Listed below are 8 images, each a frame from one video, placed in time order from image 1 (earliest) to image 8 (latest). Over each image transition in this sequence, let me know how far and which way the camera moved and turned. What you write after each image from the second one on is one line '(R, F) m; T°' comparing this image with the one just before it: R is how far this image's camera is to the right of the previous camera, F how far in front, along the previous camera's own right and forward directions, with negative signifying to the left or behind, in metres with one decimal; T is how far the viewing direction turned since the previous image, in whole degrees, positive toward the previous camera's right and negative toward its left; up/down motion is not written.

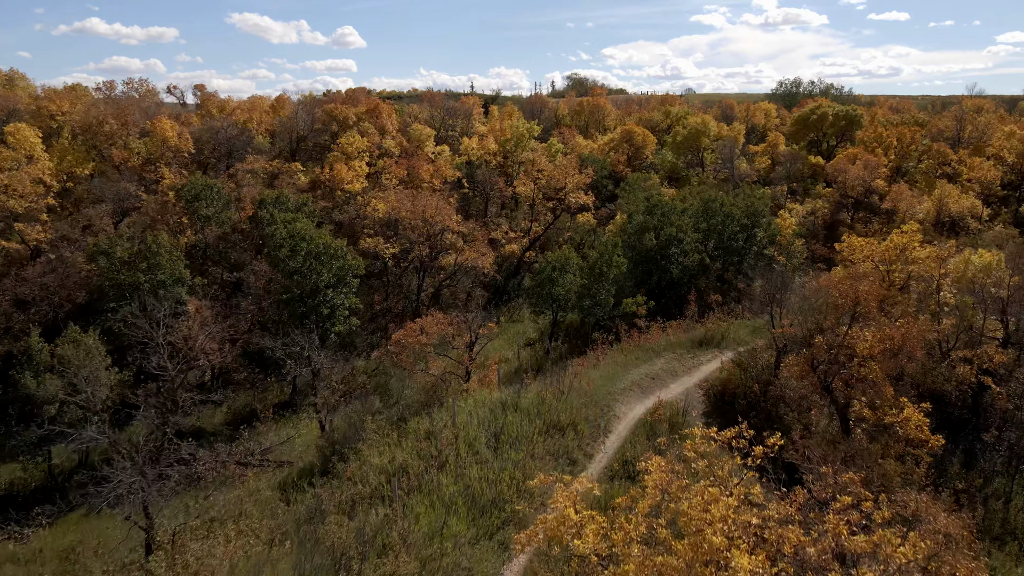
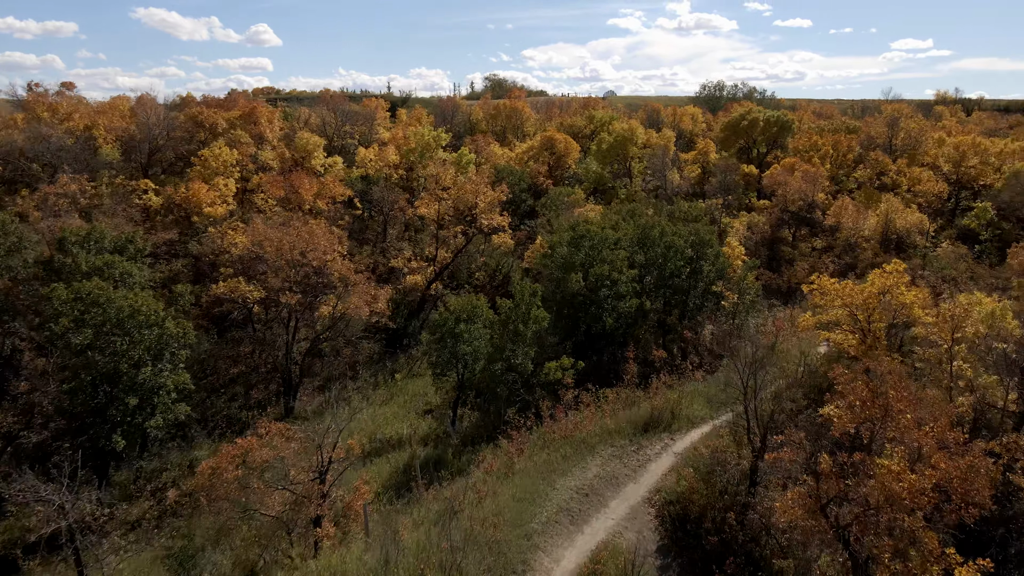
(+1.6, +9.1) m; +6°
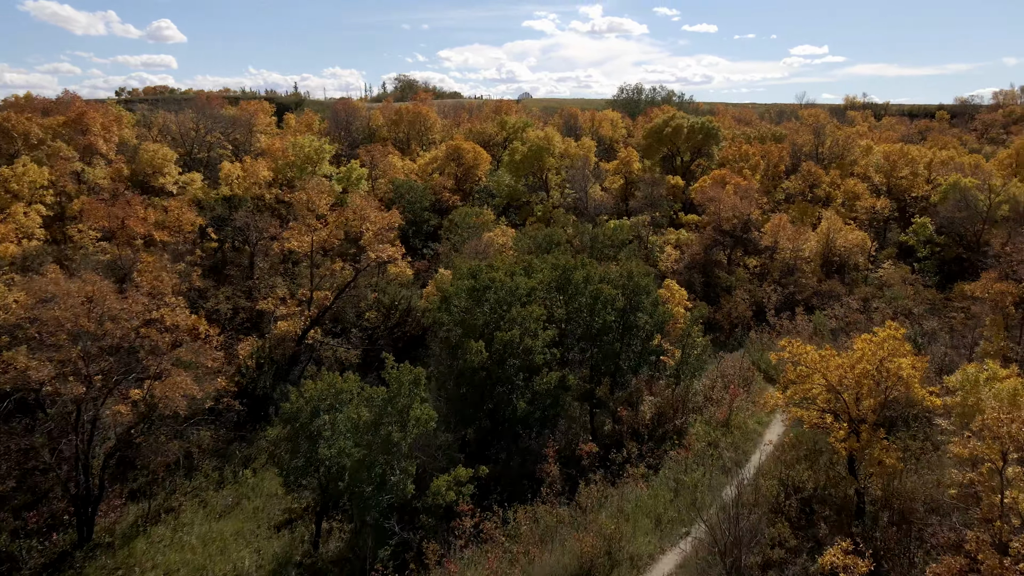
(+1.6, +8.8) m; +6°
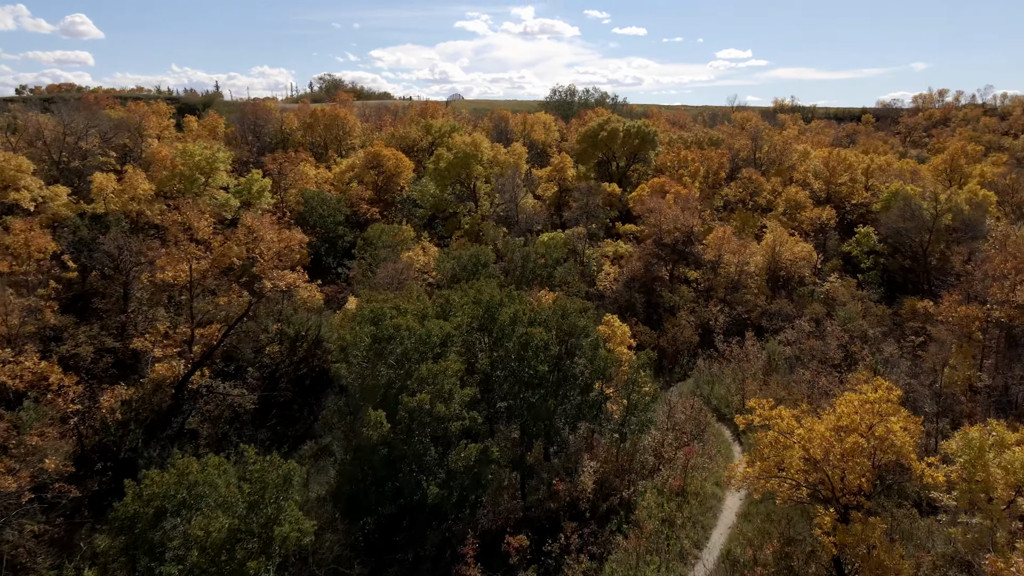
(+0.9, +5.3) m; +5°
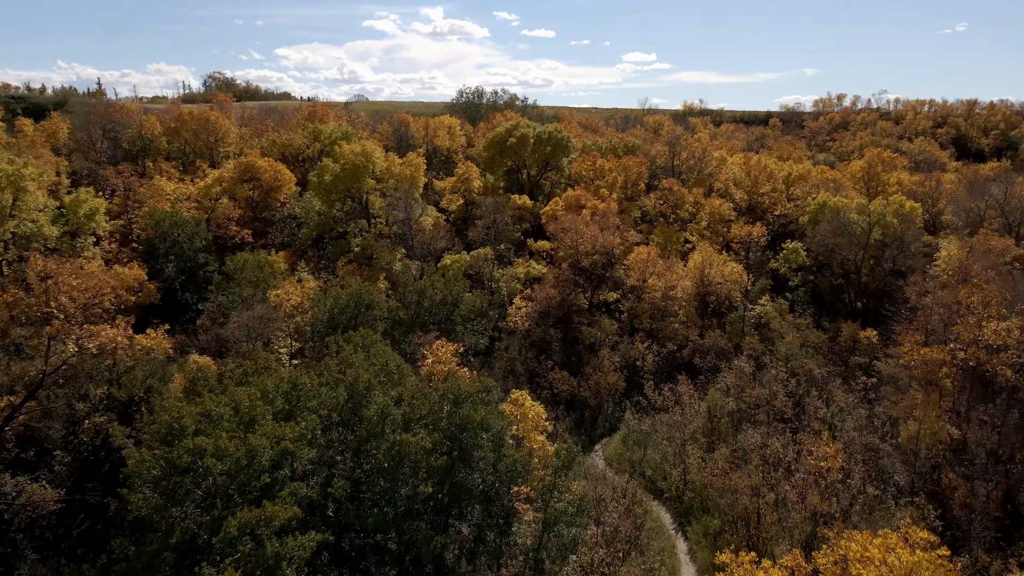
(+1.2, +7.3) m; +7°
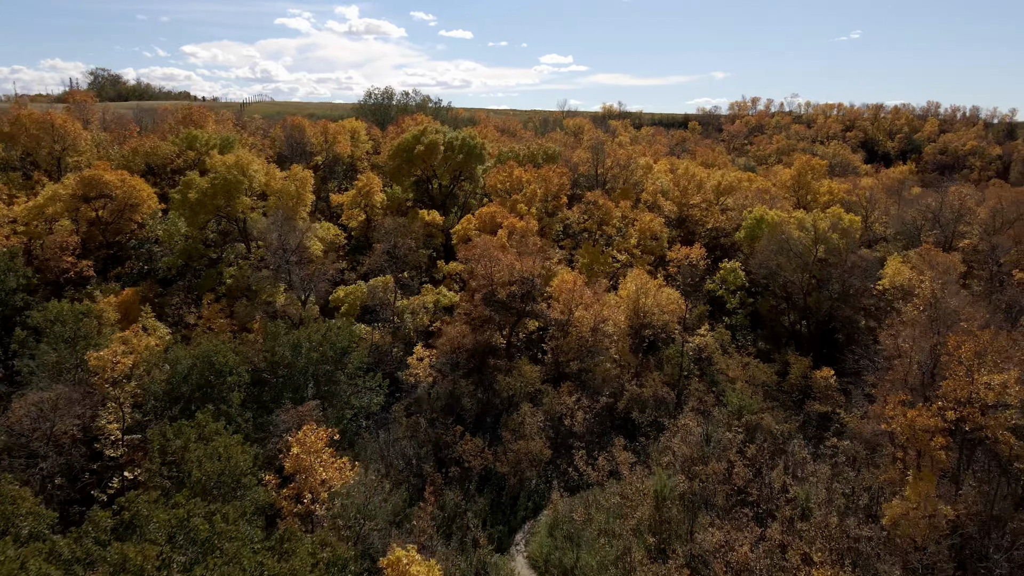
(+1.1, +7.3) m; +6°
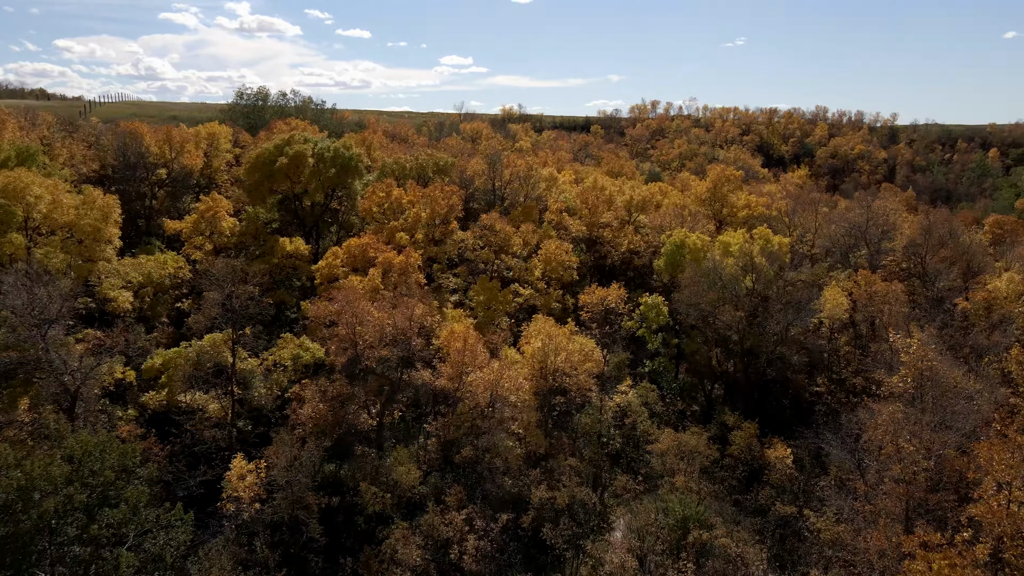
(+1.5, +9.4) m; +7°
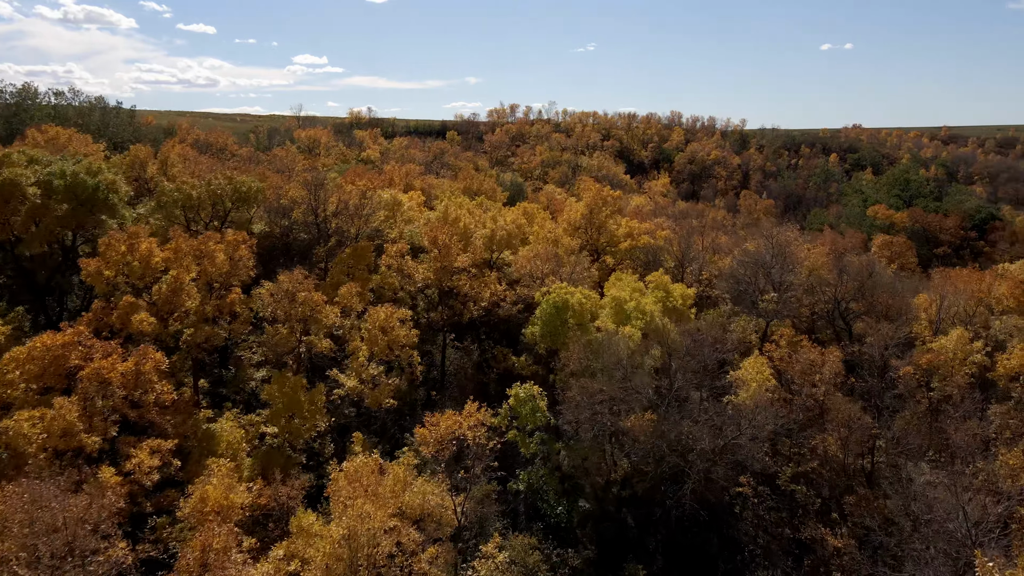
(+2.3, +13.6) m; +10°
